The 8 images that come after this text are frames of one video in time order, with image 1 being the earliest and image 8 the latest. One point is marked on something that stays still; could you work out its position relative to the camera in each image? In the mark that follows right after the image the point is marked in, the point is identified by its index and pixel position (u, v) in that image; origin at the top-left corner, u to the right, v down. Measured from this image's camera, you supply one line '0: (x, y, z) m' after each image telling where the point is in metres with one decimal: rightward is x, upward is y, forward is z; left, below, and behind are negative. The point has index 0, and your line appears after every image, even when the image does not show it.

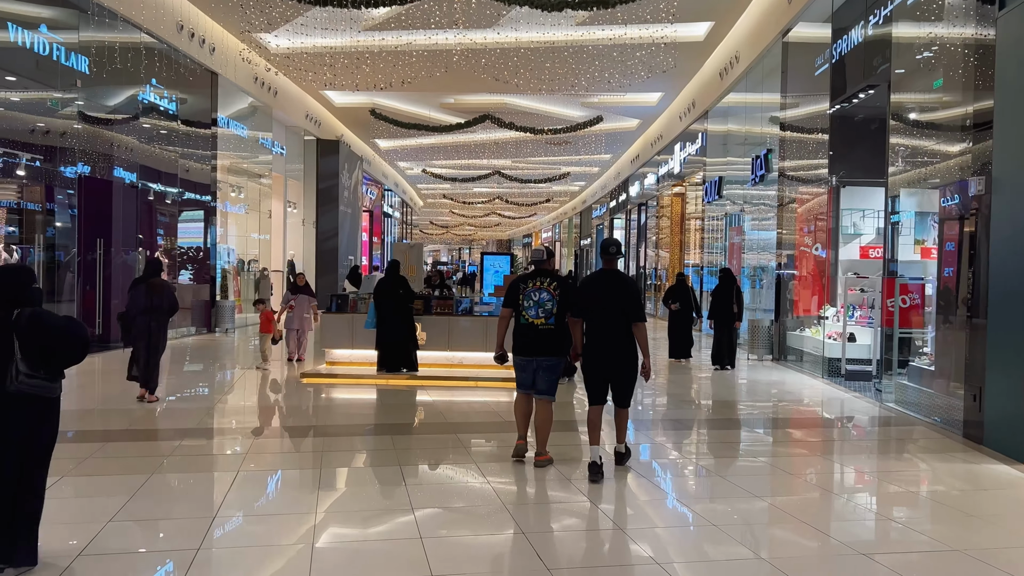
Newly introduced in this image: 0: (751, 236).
0: (+3.5, +0.8, +11.7) m
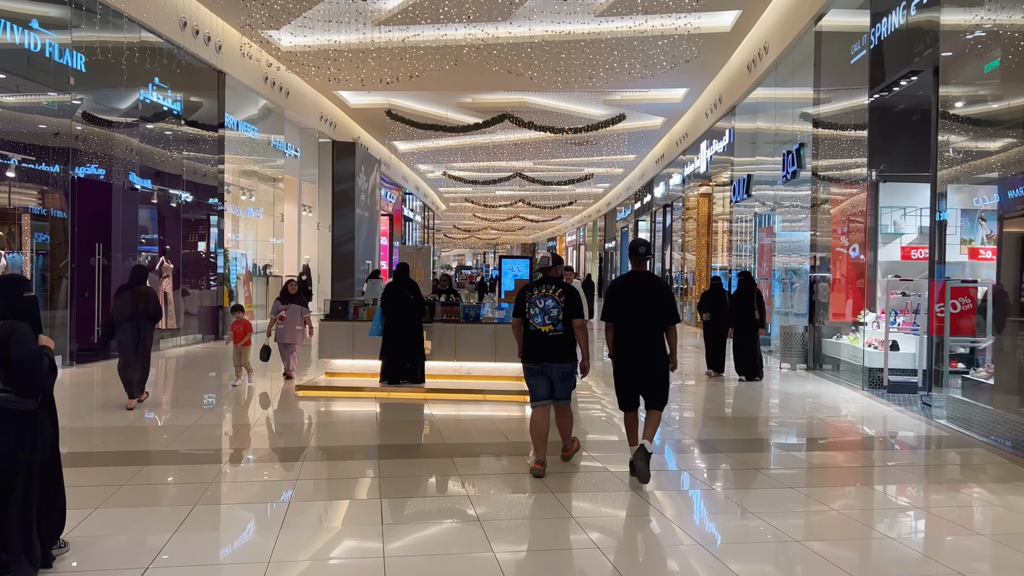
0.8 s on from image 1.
0: (+3.8, +0.7, +11.1) m
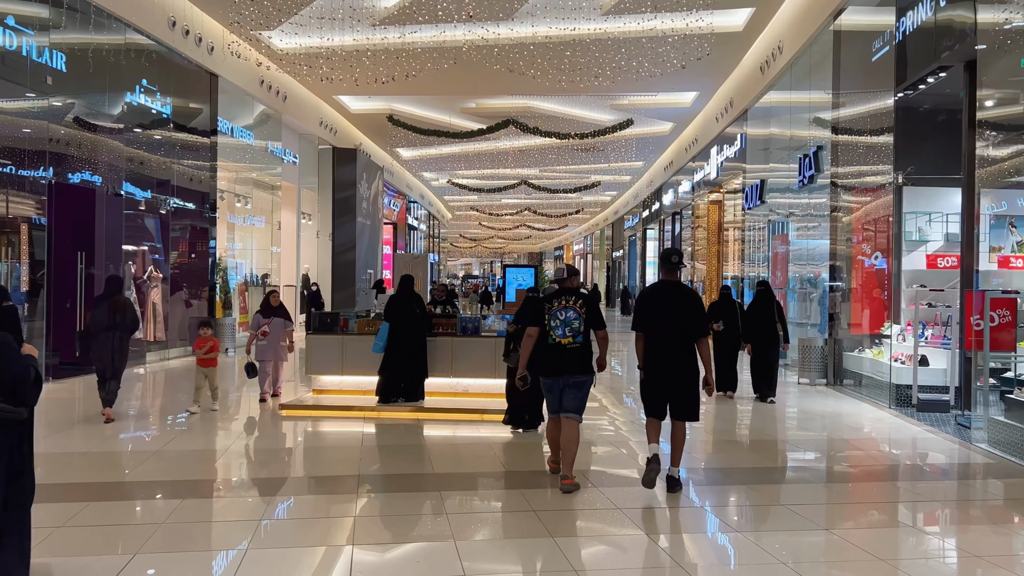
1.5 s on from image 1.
0: (+3.8, +0.6, +10.6) m
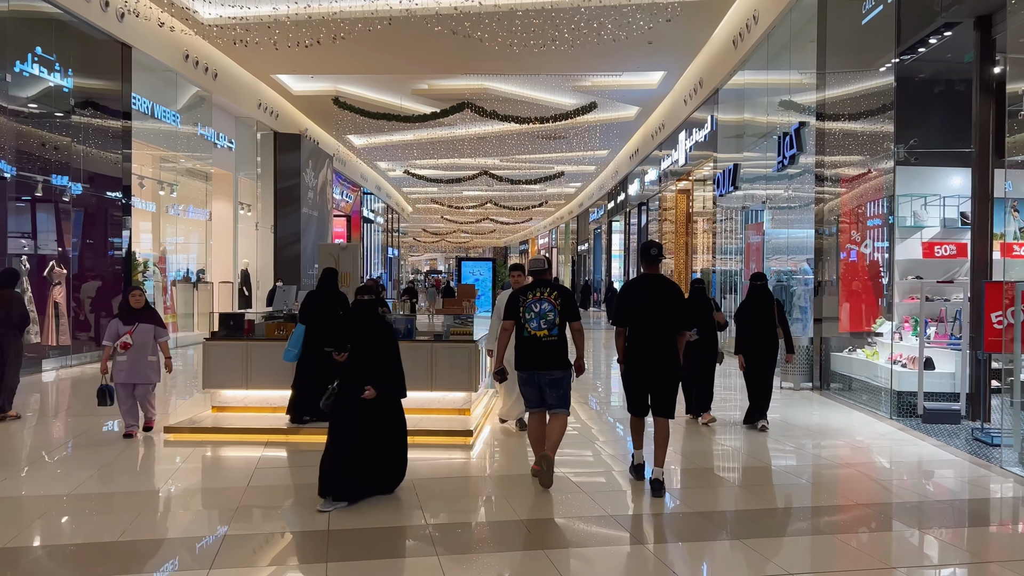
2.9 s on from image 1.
0: (+3.2, +0.7, +9.8) m
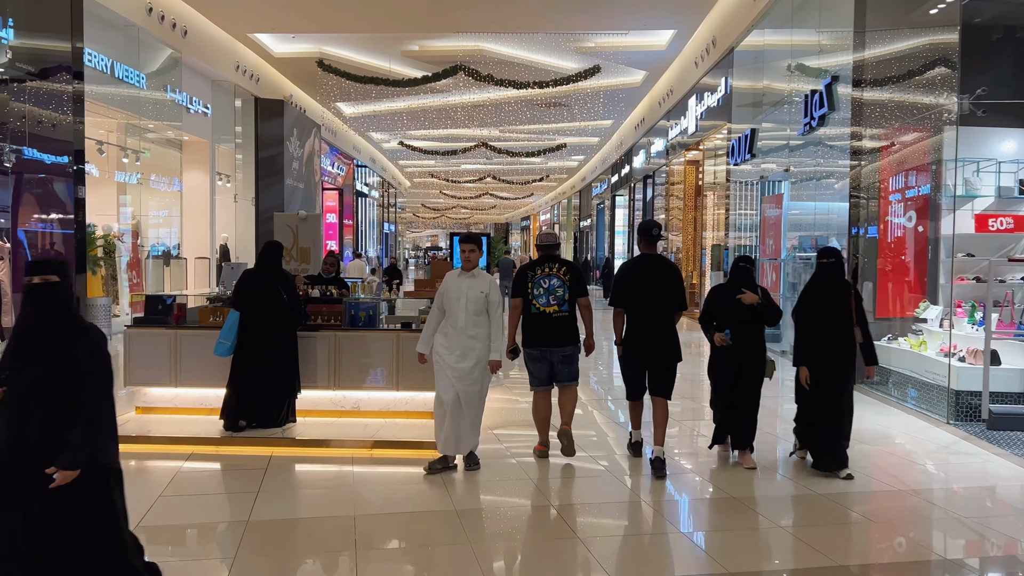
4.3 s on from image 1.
0: (+3.2, +0.9, +8.8) m
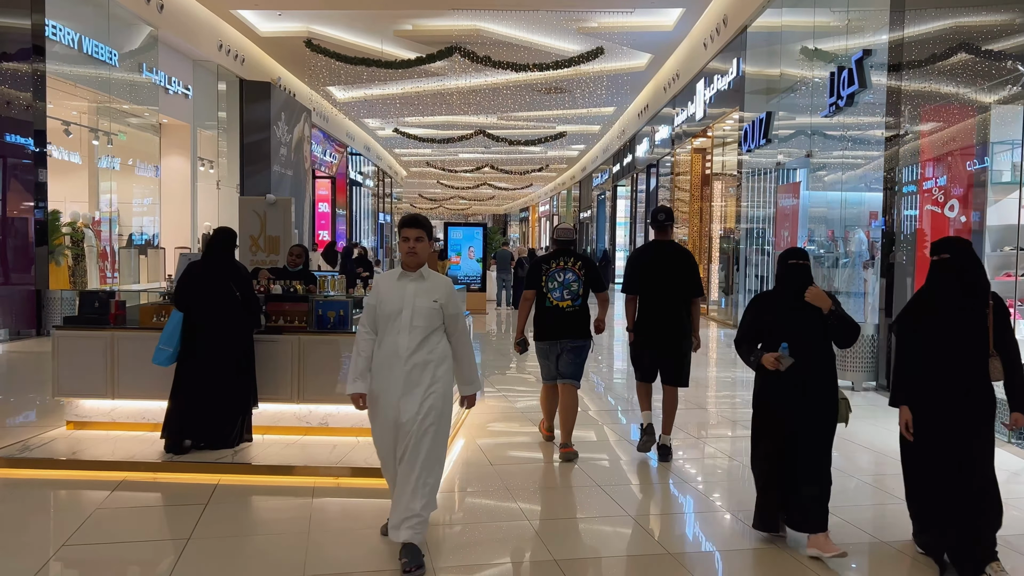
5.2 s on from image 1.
0: (+3.1, +0.9, +8.2) m
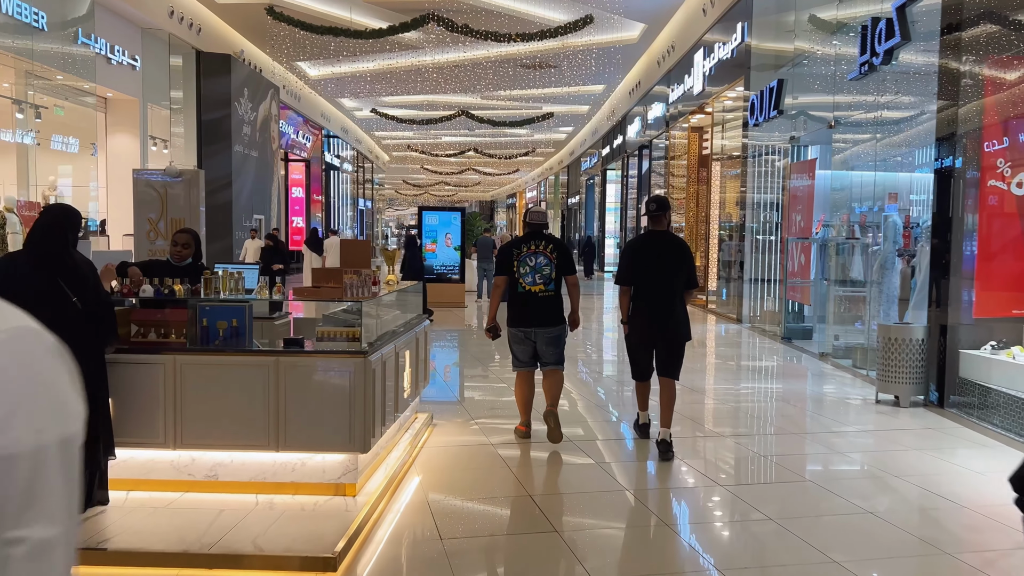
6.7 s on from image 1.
0: (+2.9, +1.0, +7.2) m
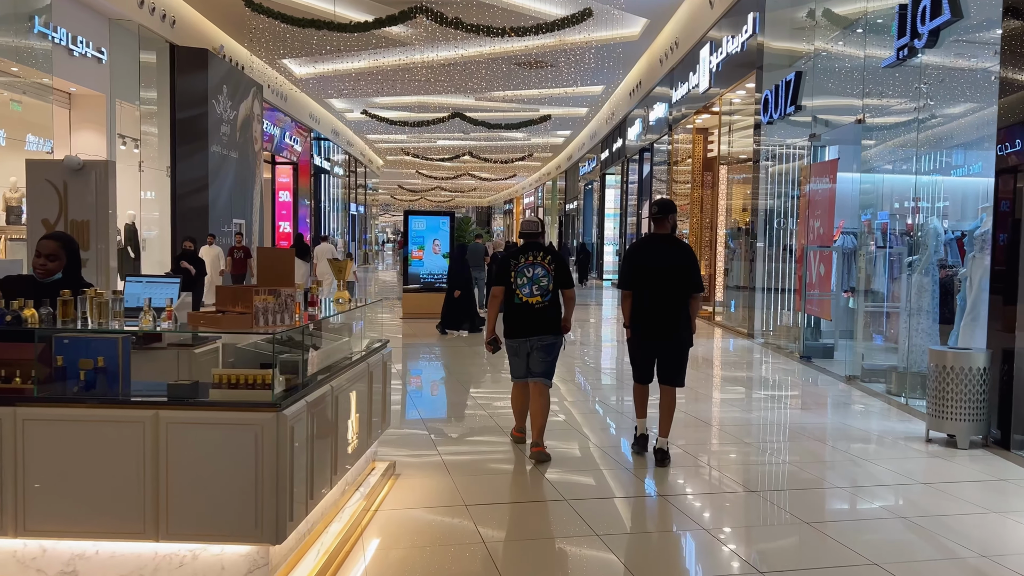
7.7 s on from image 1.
0: (+2.9, +0.9, +6.5) m
